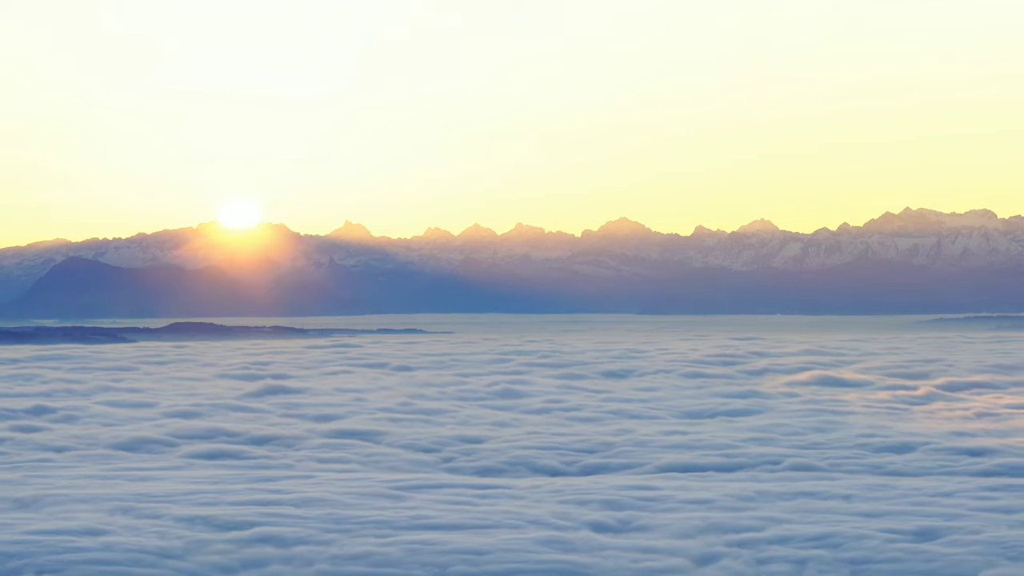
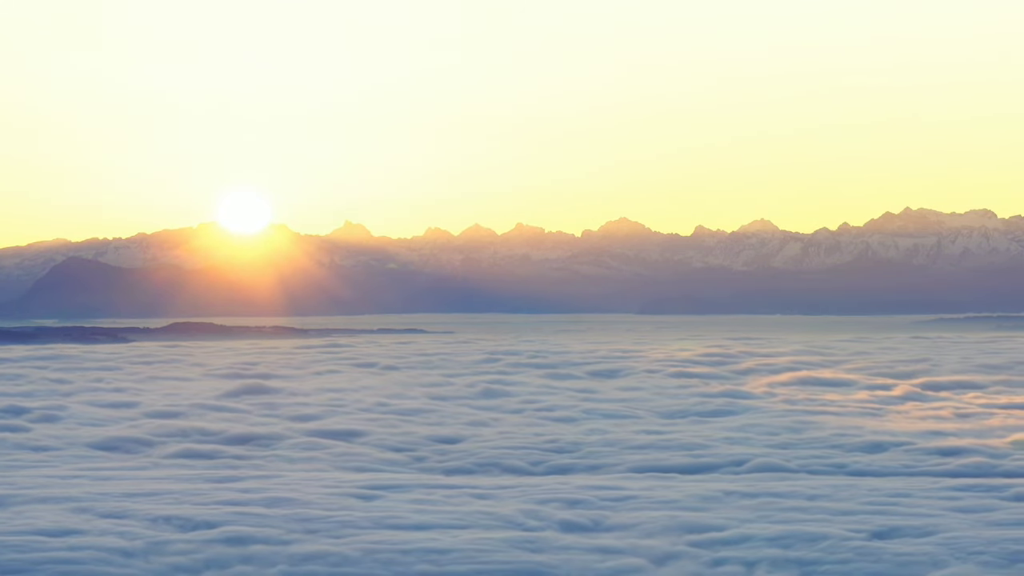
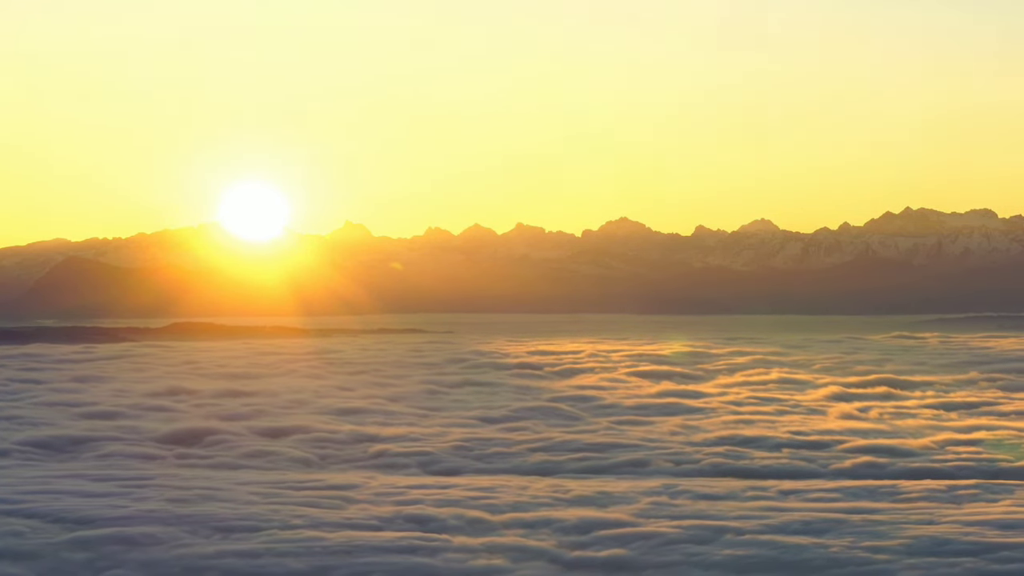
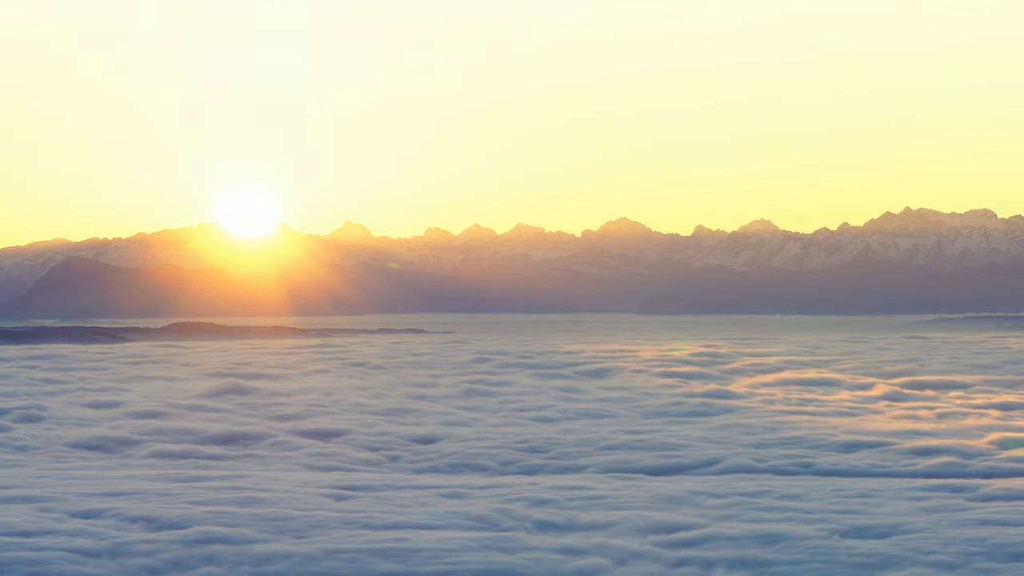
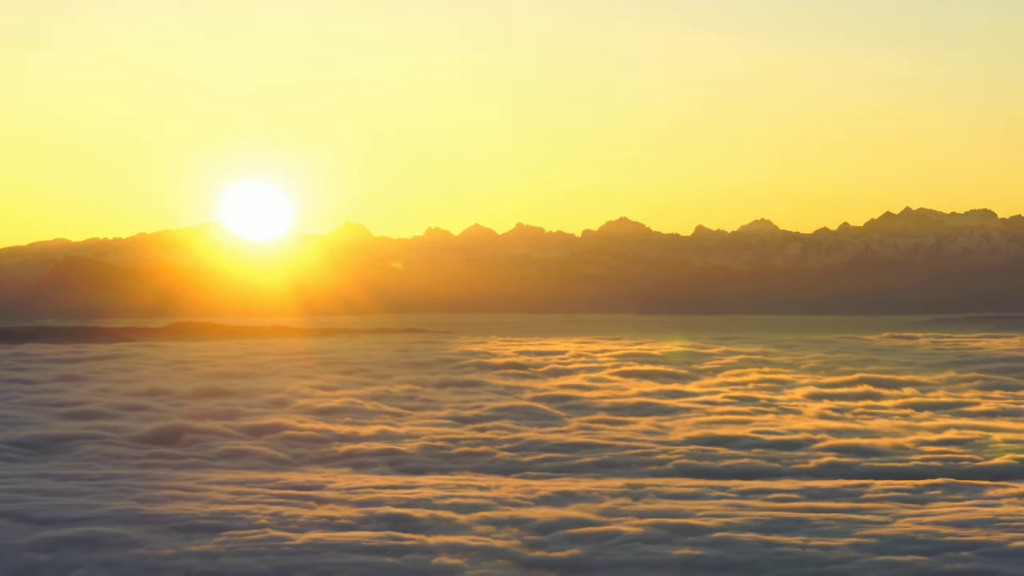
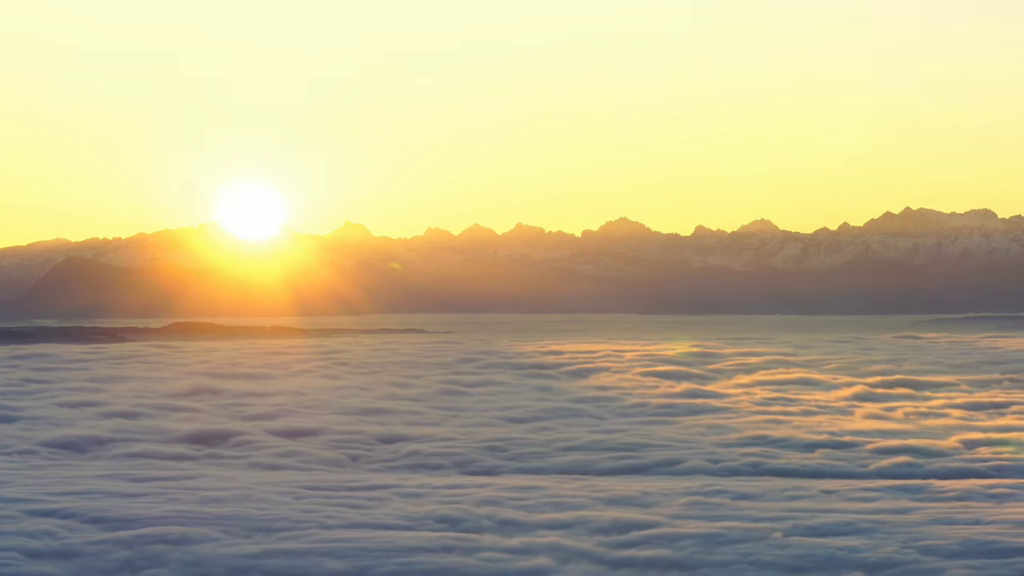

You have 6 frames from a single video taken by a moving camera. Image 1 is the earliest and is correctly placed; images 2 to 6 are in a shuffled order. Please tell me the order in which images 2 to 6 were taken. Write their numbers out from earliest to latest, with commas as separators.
2, 4, 6, 3, 5
